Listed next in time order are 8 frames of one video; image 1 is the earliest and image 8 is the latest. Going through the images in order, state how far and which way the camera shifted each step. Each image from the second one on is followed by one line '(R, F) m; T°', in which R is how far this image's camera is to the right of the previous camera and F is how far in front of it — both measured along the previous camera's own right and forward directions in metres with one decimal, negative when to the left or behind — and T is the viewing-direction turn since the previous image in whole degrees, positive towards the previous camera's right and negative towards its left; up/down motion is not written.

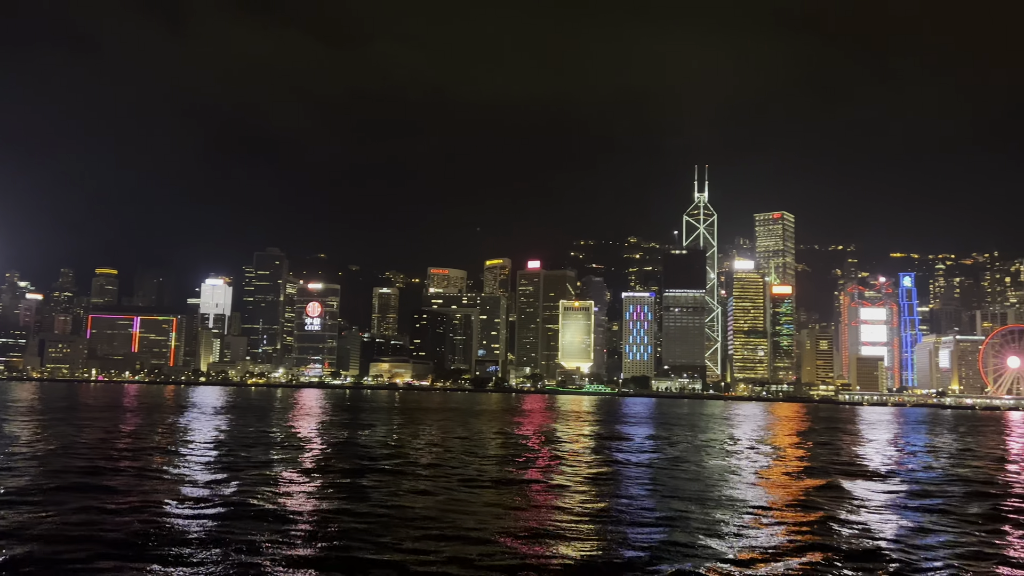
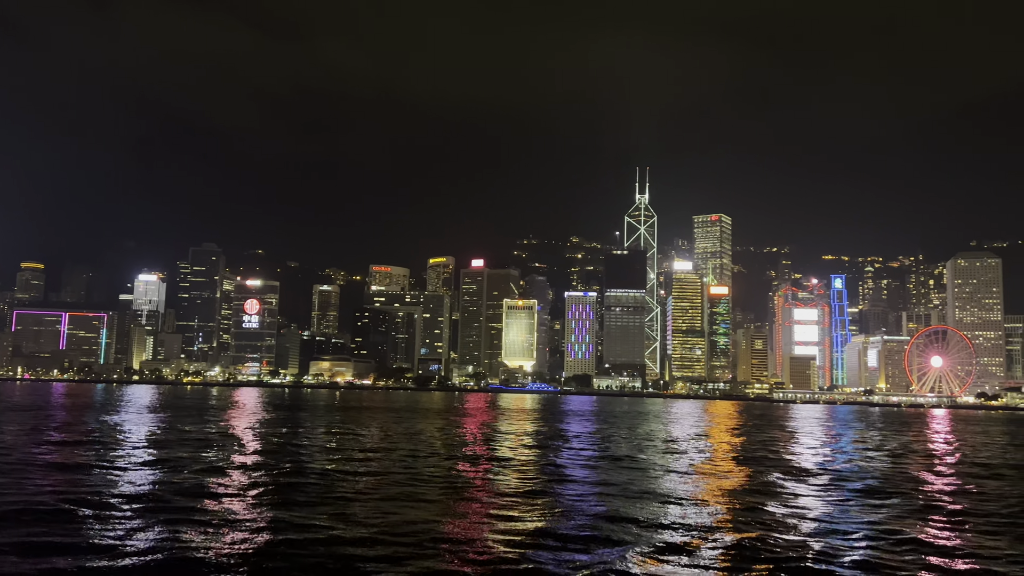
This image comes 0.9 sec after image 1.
(-0.2, 0.0) m; +4°
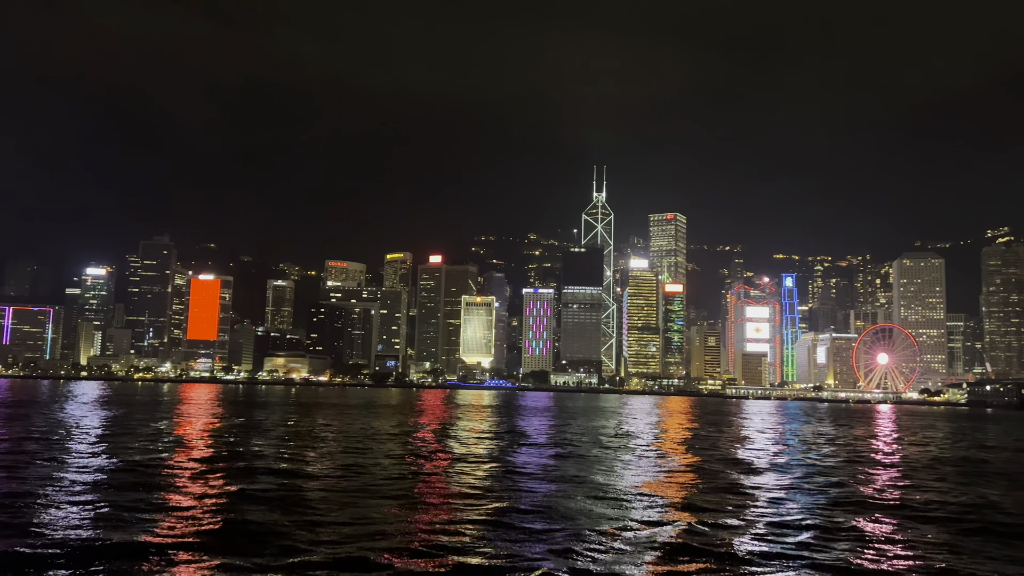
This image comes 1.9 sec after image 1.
(-0.2, -0.1) m; +3°
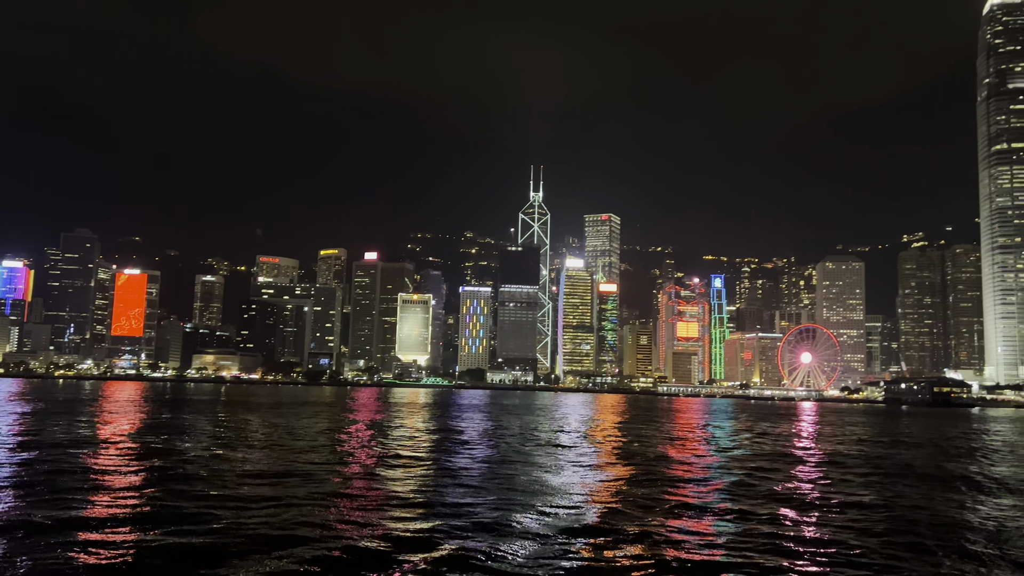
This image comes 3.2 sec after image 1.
(-0.2, -0.4) m; +5°
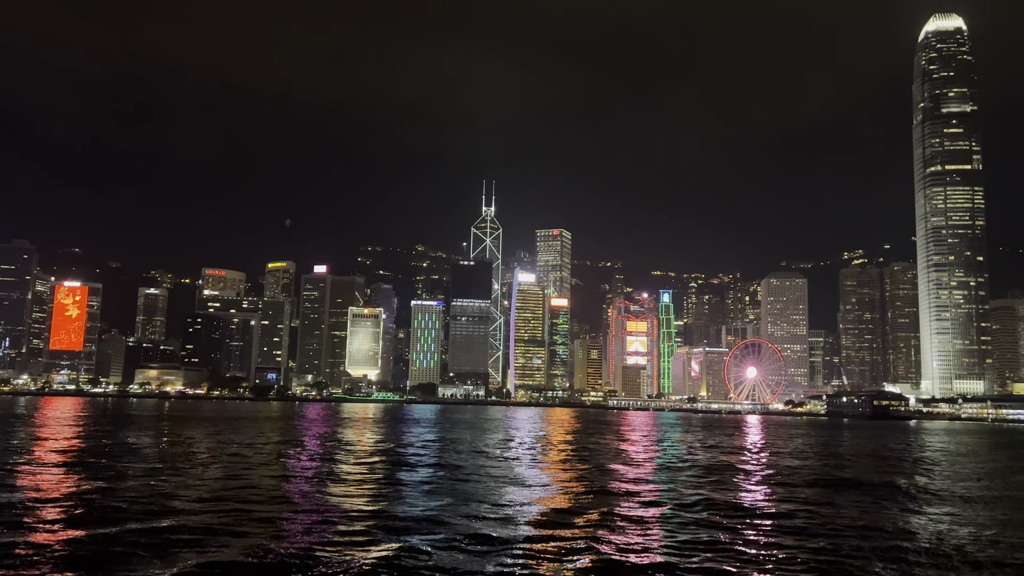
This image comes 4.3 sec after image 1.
(0.0, -0.4) m; +4°
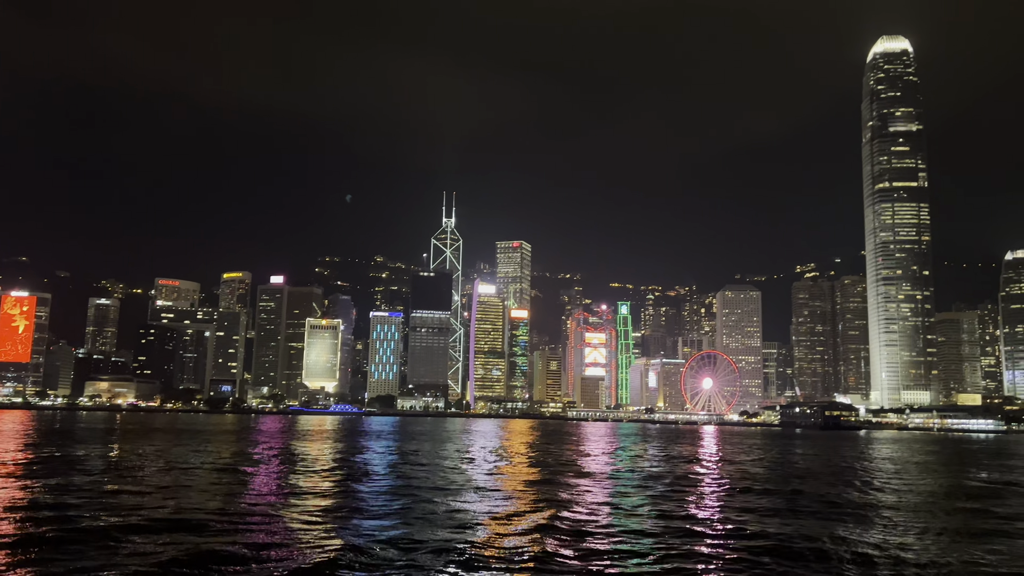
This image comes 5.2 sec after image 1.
(-0.1, -0.5) m; +3°
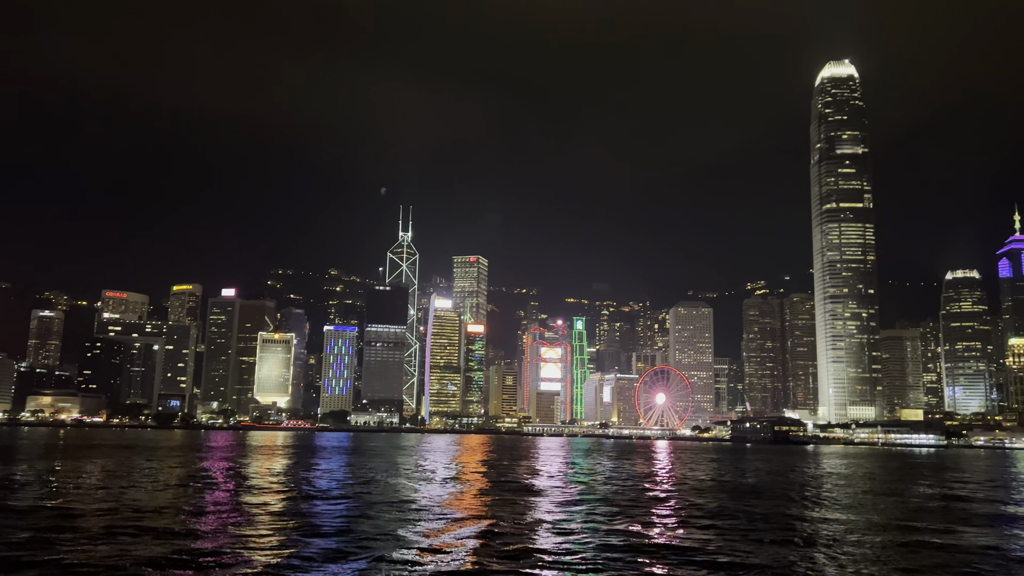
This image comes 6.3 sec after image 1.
(-0.1, -0.6) m; +3°
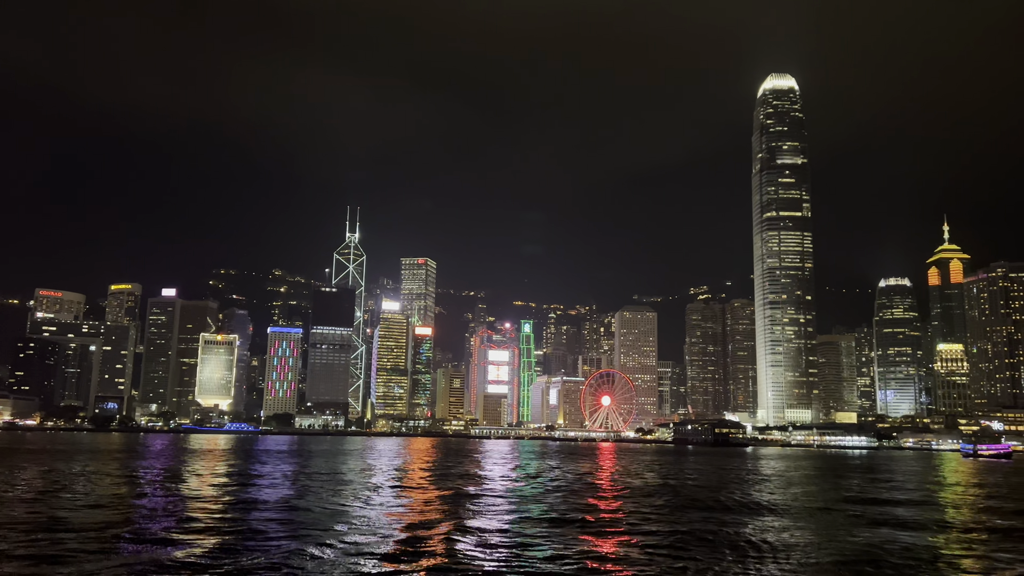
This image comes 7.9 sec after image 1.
(-0.2, -1.2) m; +4°
